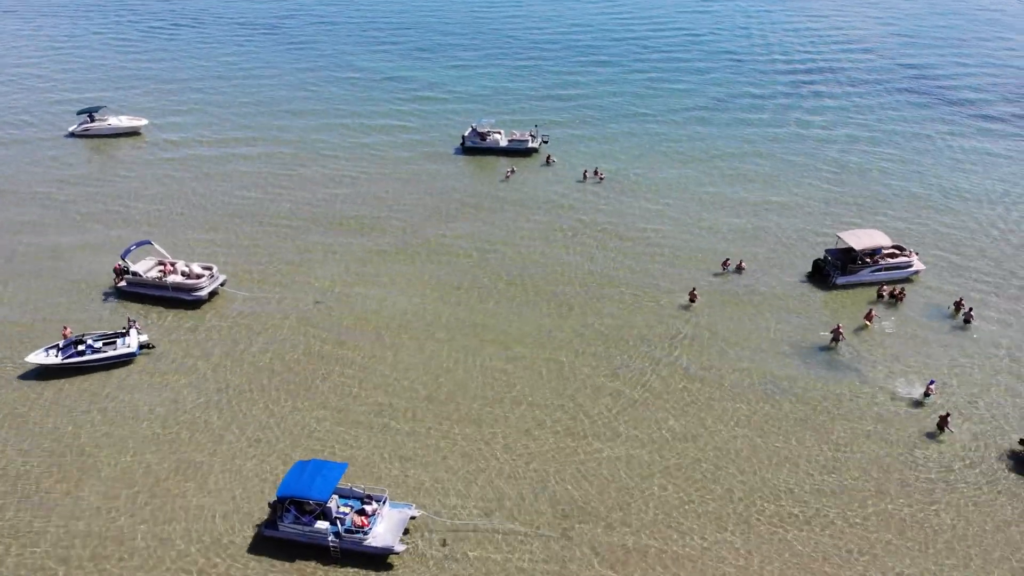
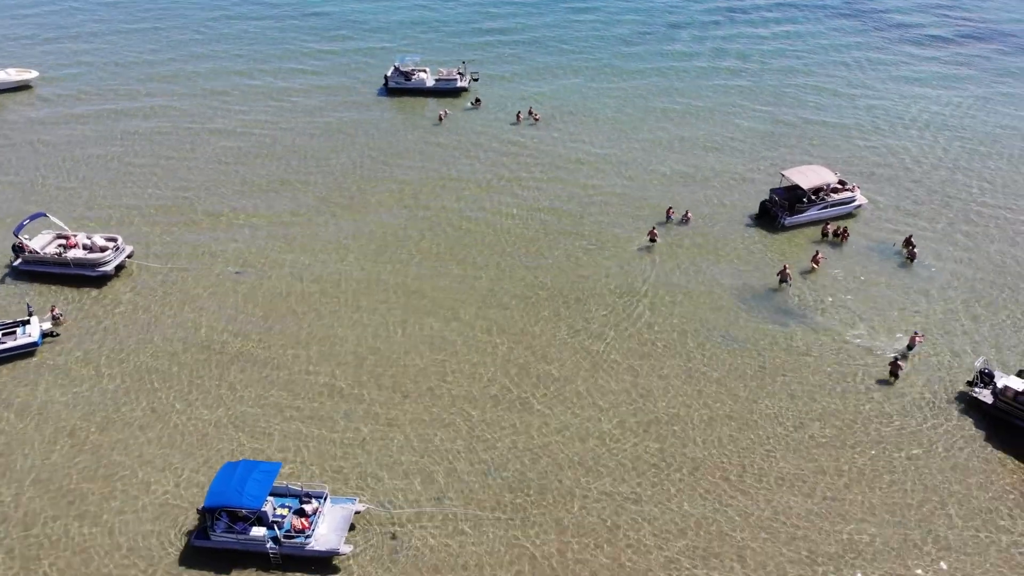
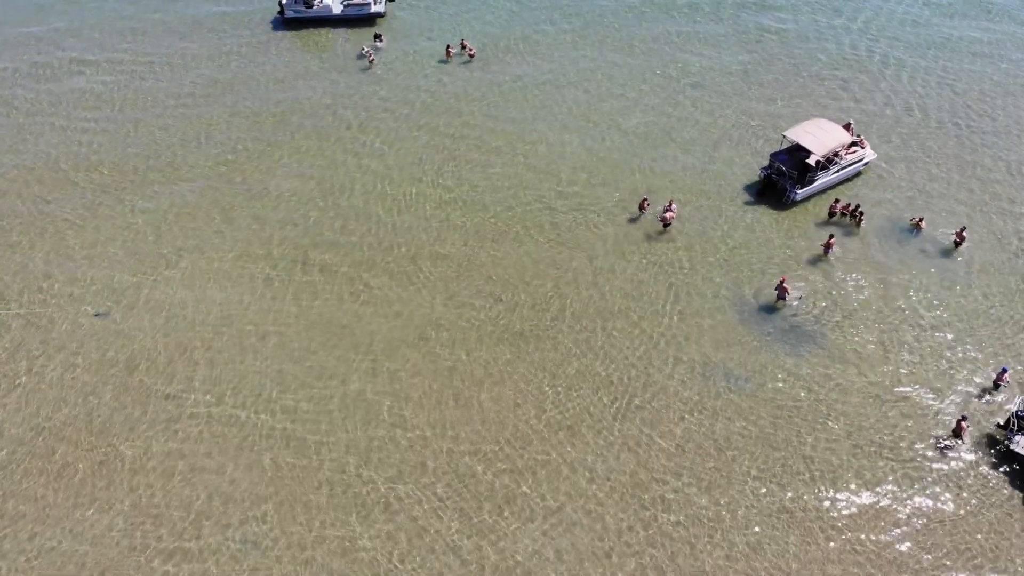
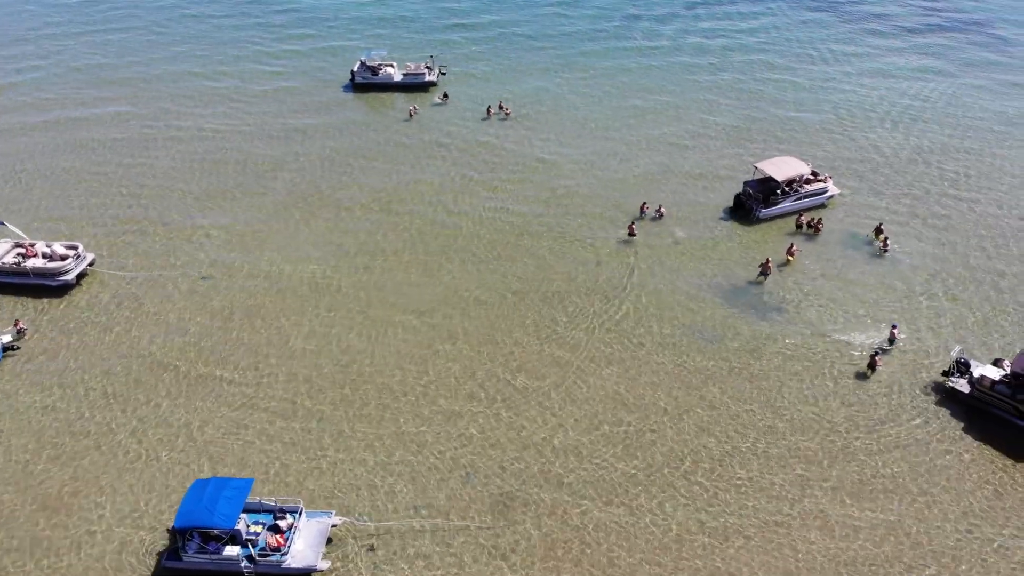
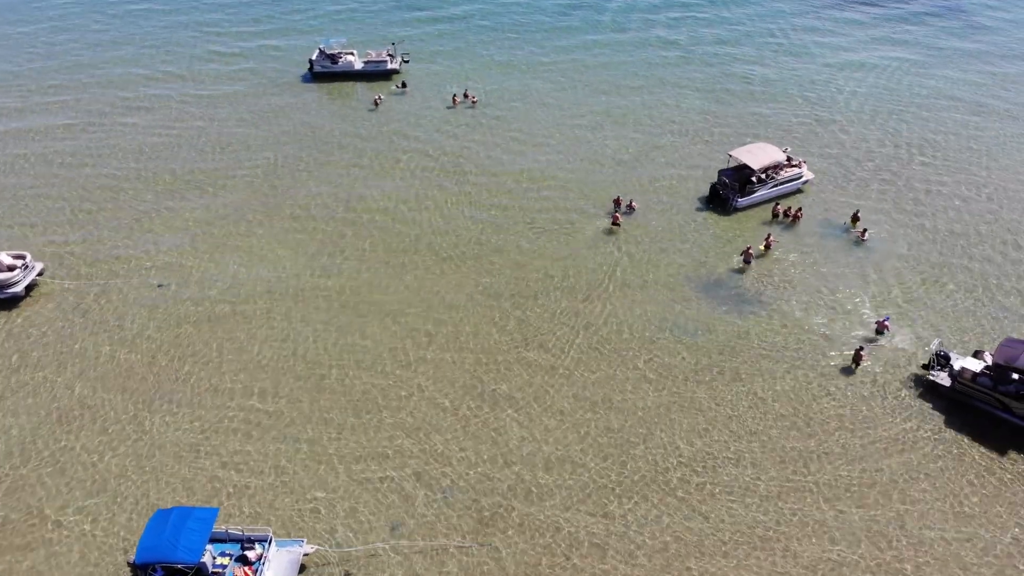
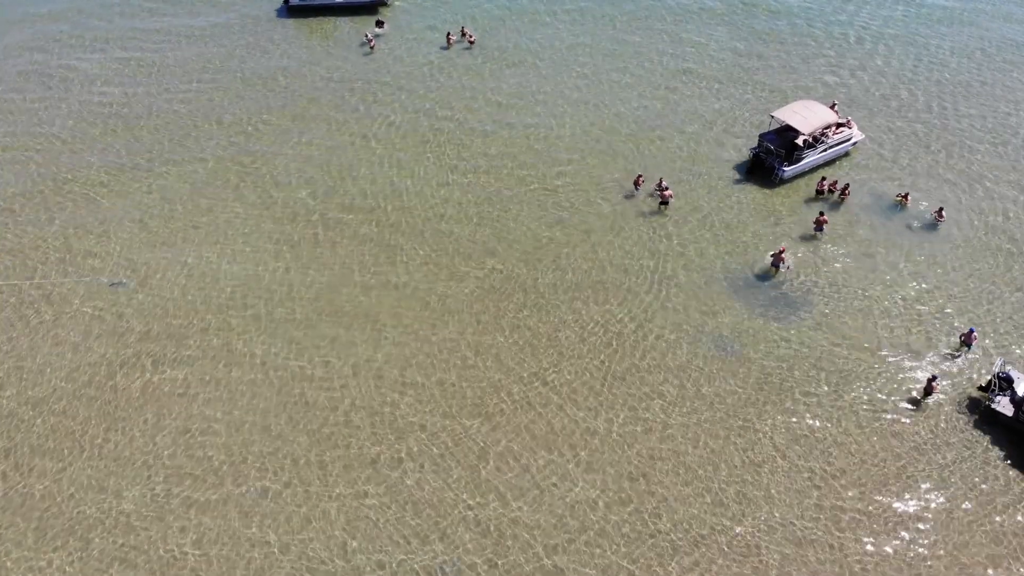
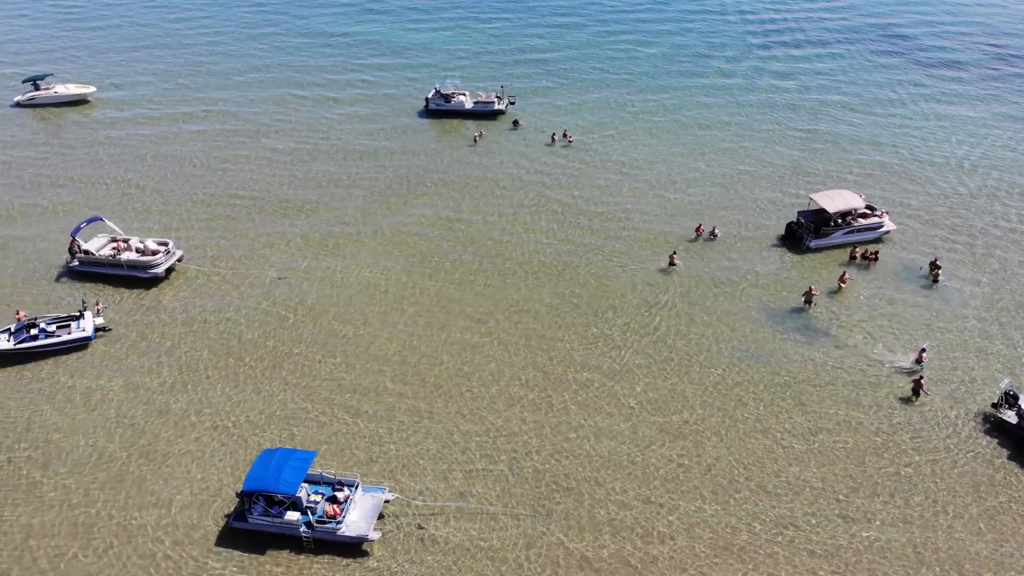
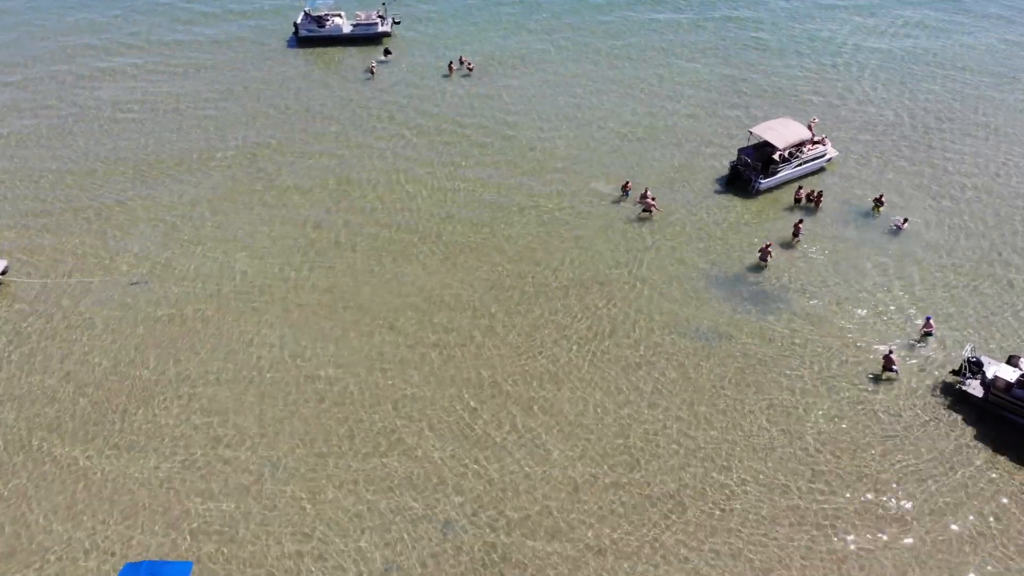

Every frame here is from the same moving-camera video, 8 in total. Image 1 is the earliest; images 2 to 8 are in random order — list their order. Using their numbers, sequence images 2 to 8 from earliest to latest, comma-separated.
7, 2, 4, 5, 8, 6, 3
